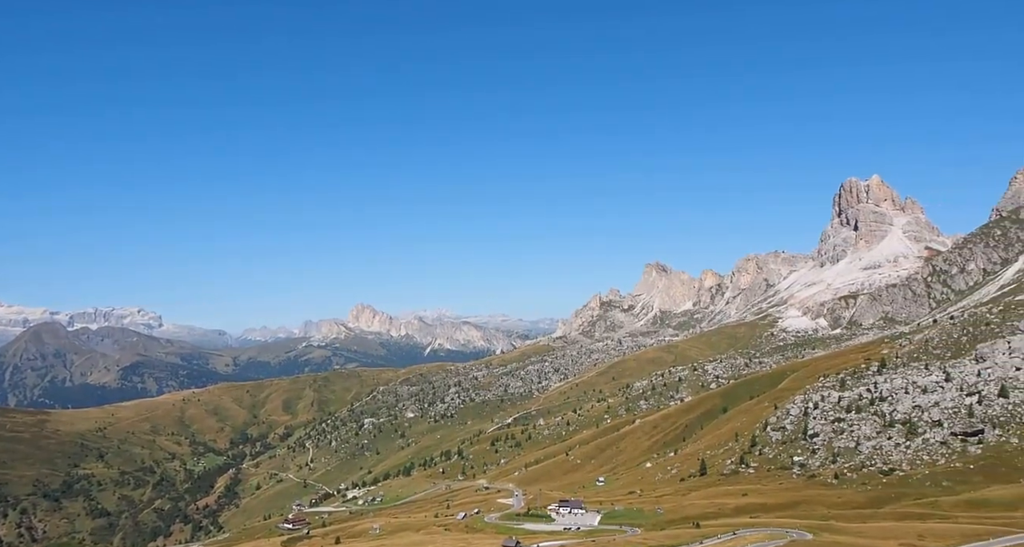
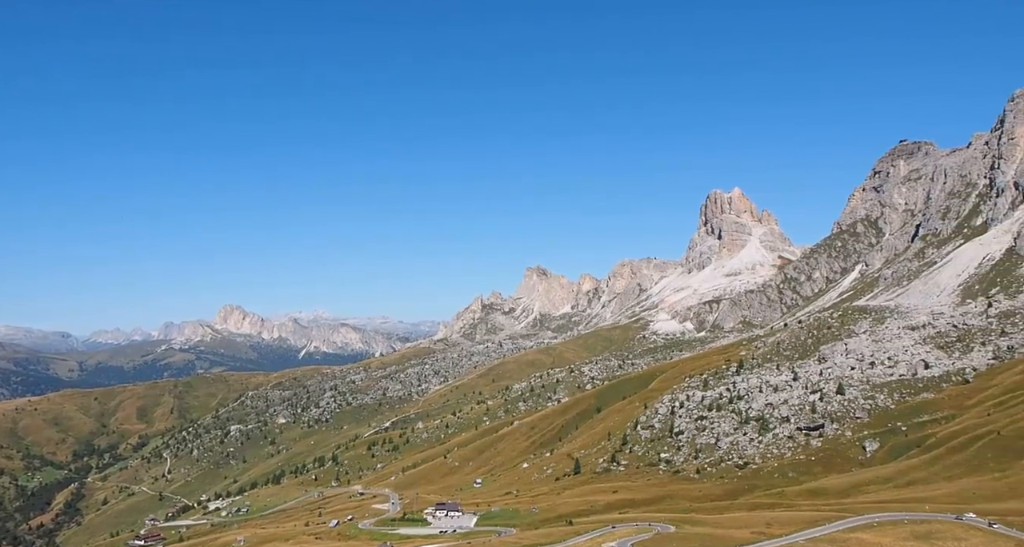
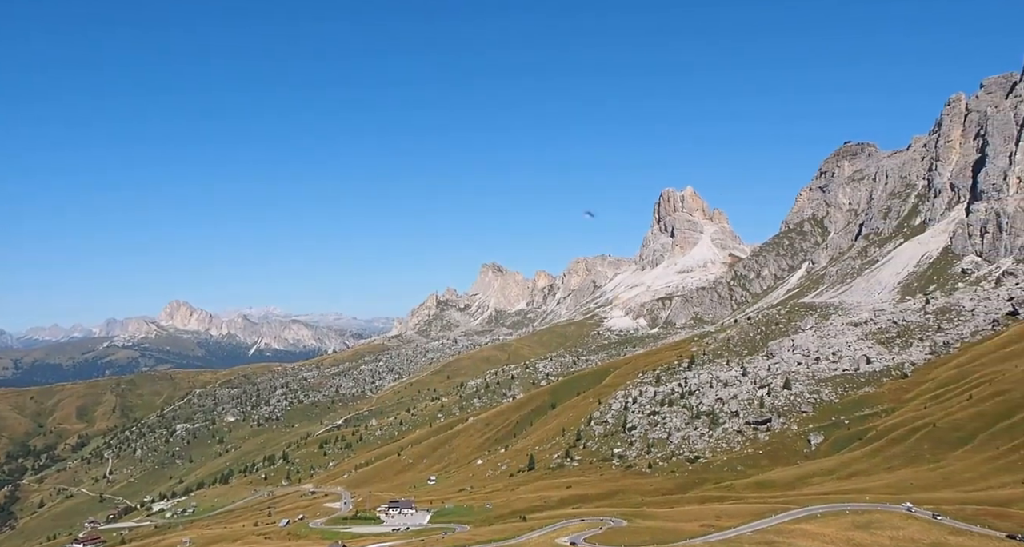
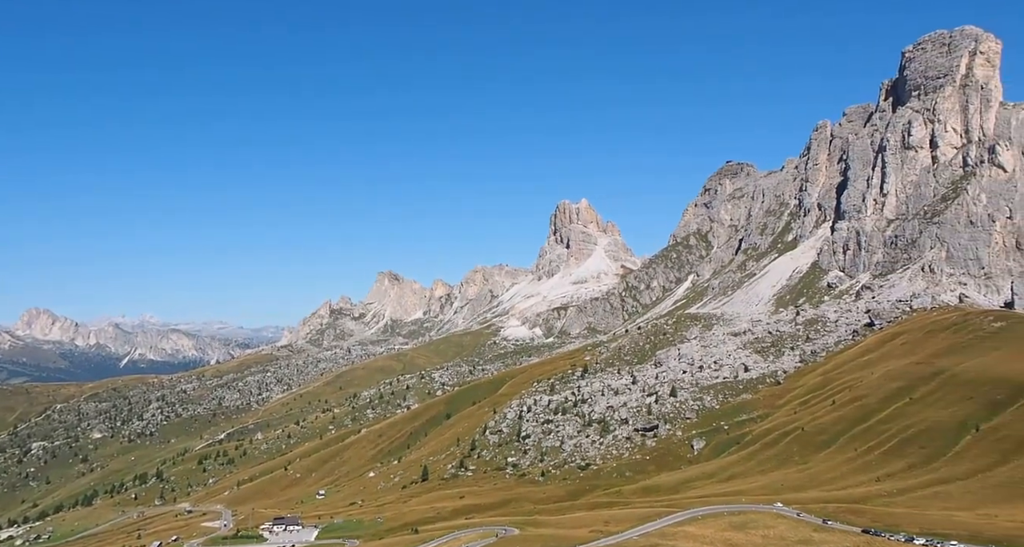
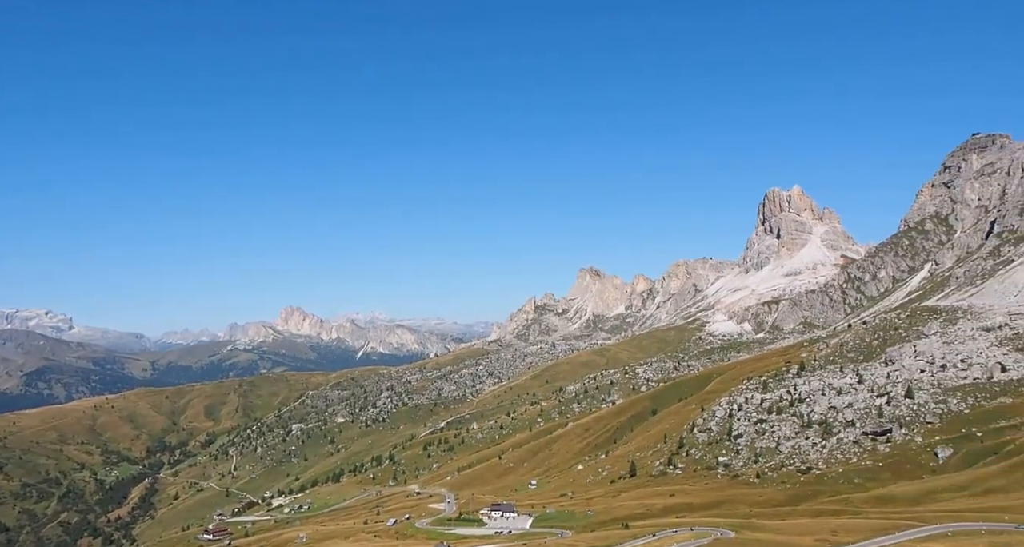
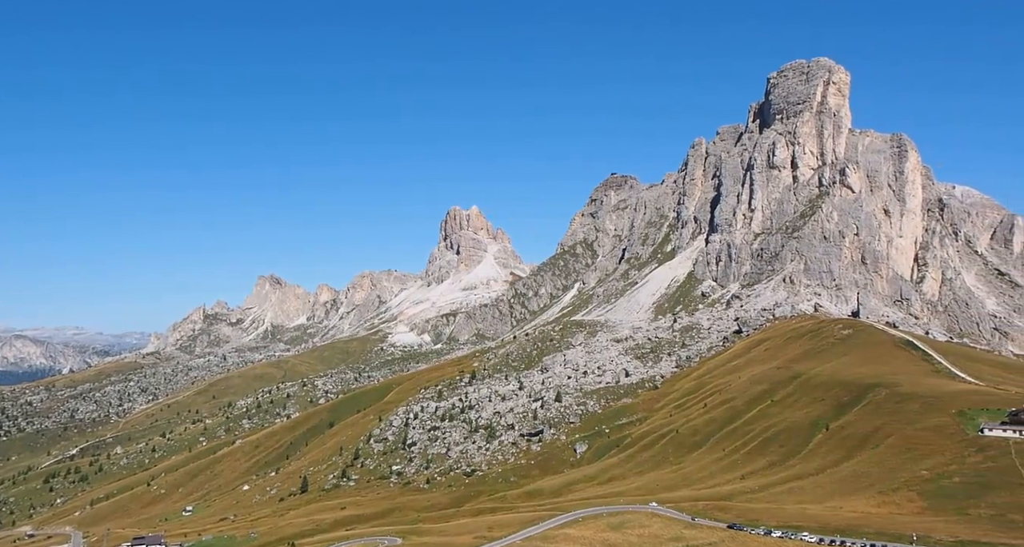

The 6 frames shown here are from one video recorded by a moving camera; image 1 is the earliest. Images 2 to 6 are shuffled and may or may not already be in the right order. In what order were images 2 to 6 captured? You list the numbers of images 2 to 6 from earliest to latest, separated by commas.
5, 2, 3, 4, 6
